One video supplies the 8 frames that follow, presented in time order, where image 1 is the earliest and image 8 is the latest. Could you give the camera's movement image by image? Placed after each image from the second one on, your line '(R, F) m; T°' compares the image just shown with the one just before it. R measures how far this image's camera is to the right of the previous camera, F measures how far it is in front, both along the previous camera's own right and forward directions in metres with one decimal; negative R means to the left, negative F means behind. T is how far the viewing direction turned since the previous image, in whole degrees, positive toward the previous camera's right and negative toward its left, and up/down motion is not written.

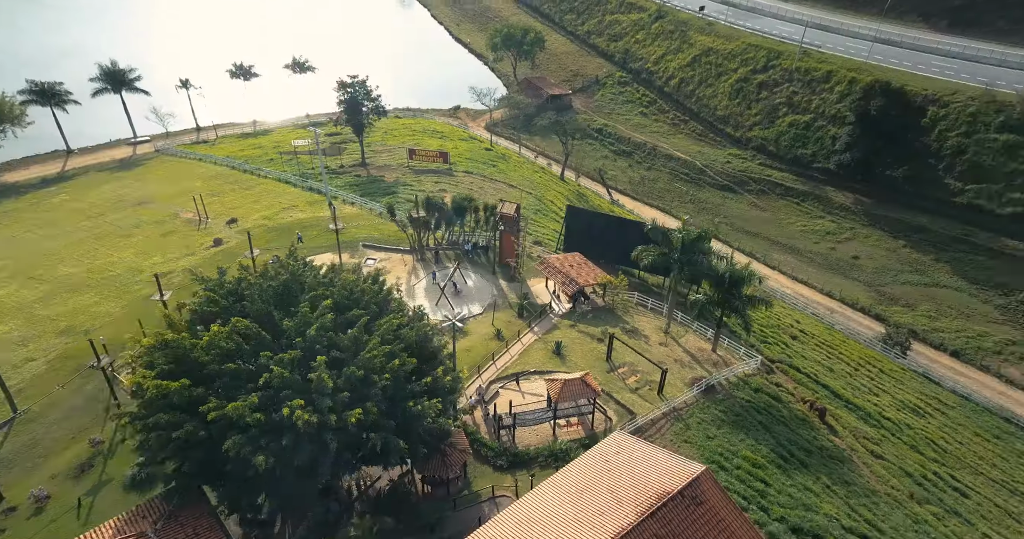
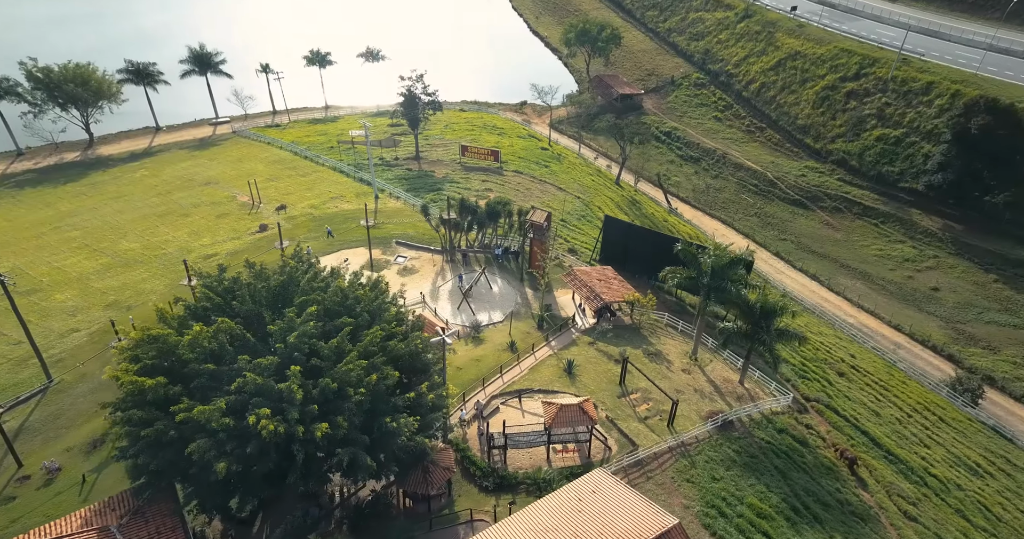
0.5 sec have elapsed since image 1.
(+2.2, +0.8) m; -6°
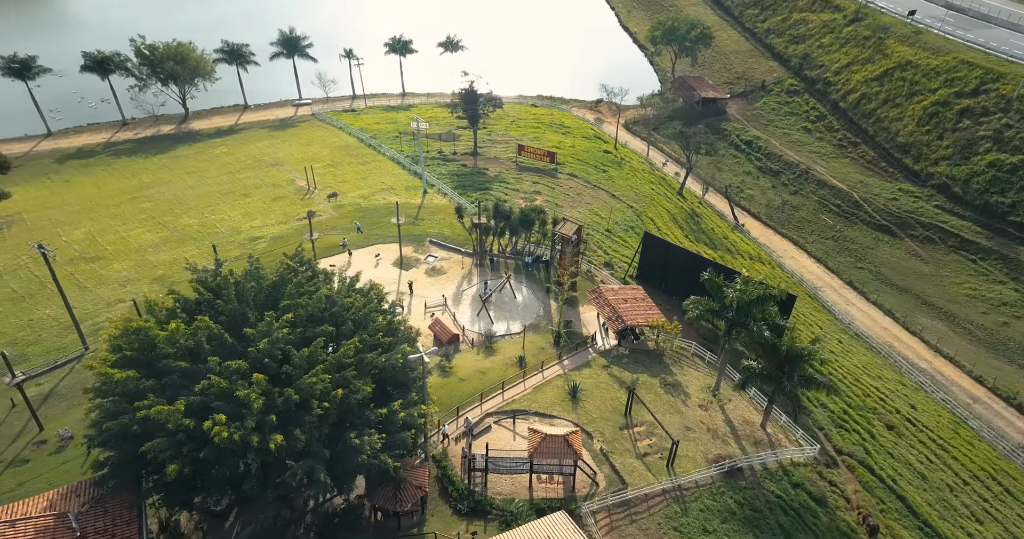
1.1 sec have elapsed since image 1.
(+2.7, +0.9) m; -7°
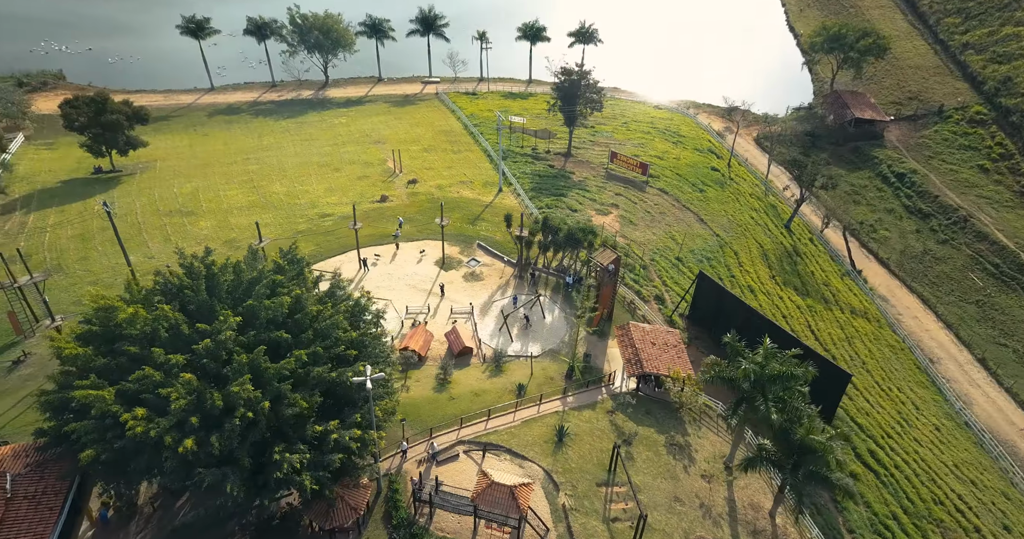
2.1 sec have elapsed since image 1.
(+5.0, +1.6) m; -11°
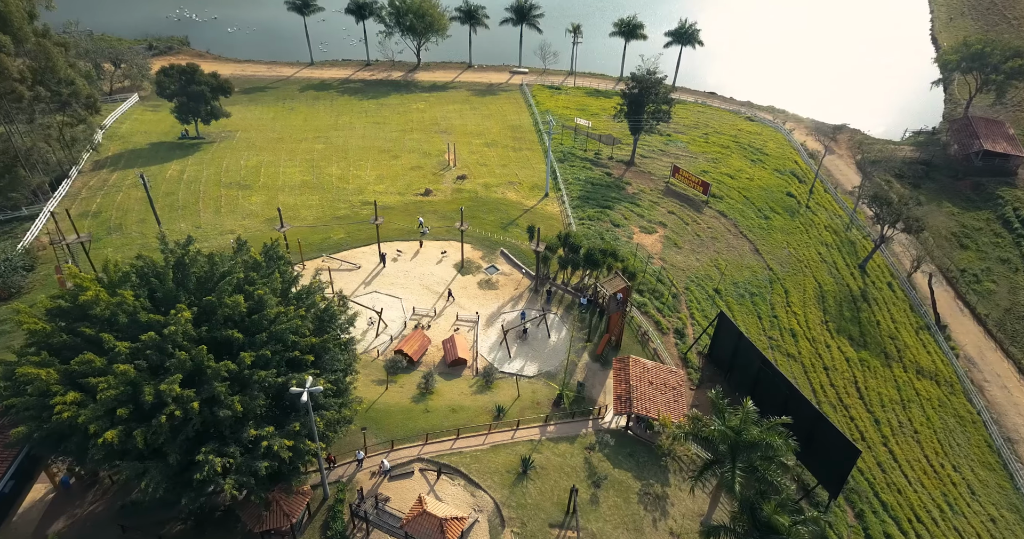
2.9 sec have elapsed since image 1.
(+4.4, +1.1) m; -8°
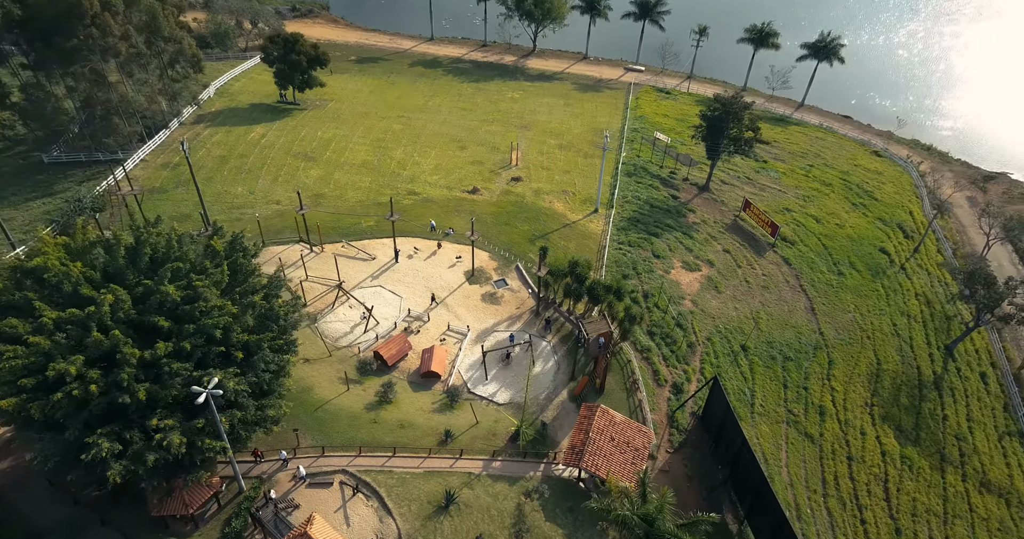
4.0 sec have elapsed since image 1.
(+6.5, +1.5) m; -10°
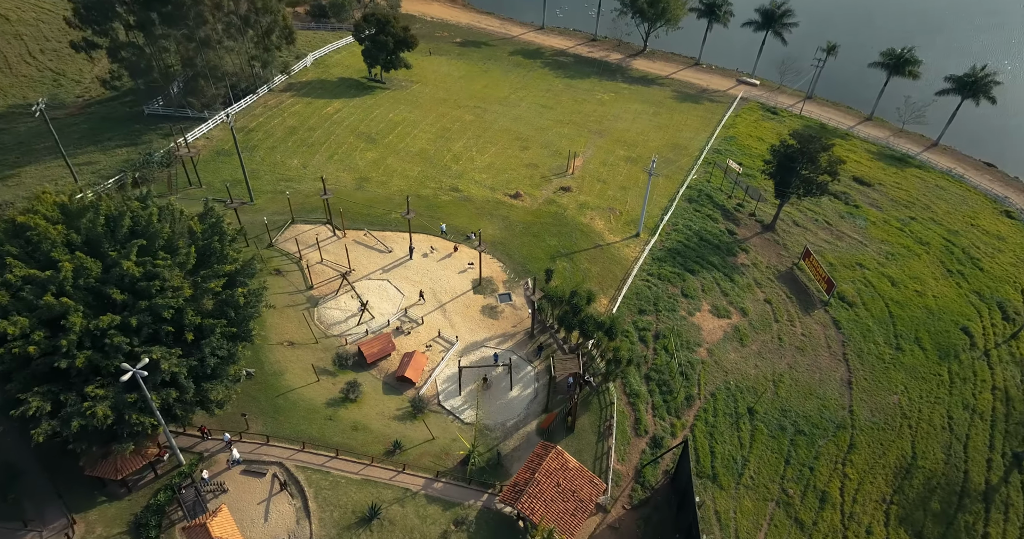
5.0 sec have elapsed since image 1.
(+6.0, +0.8) m; -9°
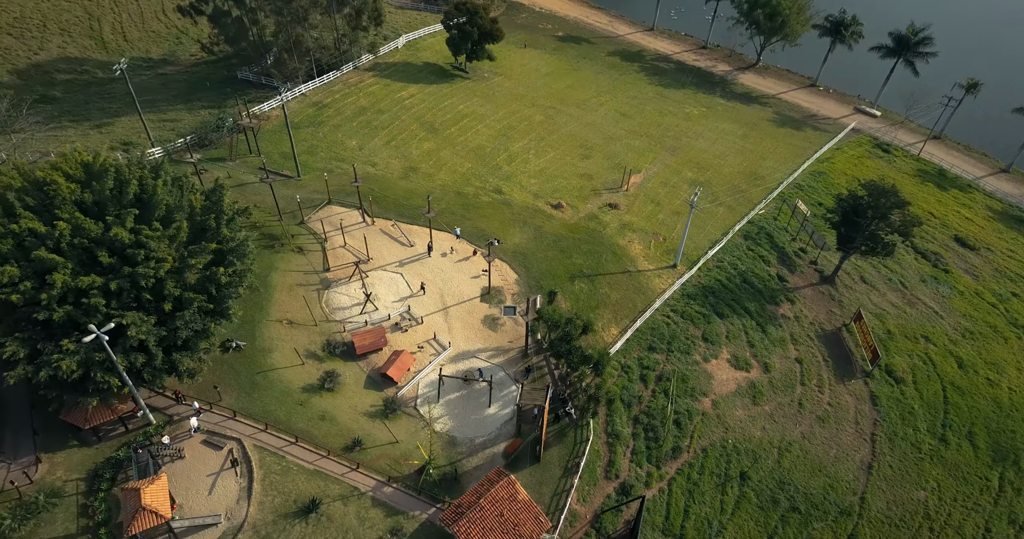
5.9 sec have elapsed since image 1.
(+5.3, +0.3) m; -8°
